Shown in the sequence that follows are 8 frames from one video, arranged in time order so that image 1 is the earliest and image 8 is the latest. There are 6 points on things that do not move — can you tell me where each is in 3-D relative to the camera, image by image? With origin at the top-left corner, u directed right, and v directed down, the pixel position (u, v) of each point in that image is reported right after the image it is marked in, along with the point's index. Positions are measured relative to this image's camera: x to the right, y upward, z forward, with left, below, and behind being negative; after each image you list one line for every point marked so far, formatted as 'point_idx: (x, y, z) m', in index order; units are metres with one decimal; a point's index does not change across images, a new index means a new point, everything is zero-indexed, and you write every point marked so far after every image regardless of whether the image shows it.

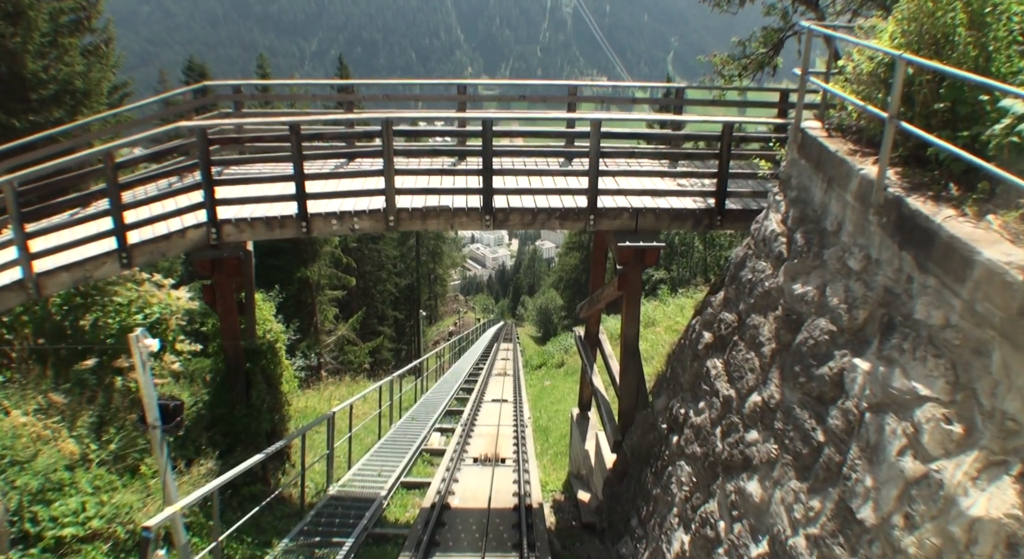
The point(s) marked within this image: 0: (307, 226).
0: (-2.0, +0.5, +6.2) m
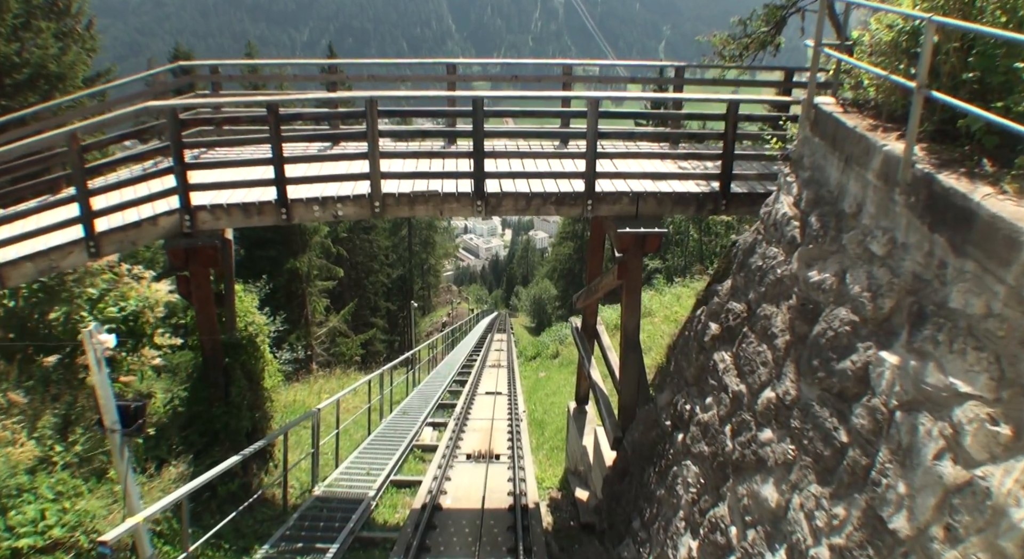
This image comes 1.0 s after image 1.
0: (-2.1, +0.6, +5.8) m
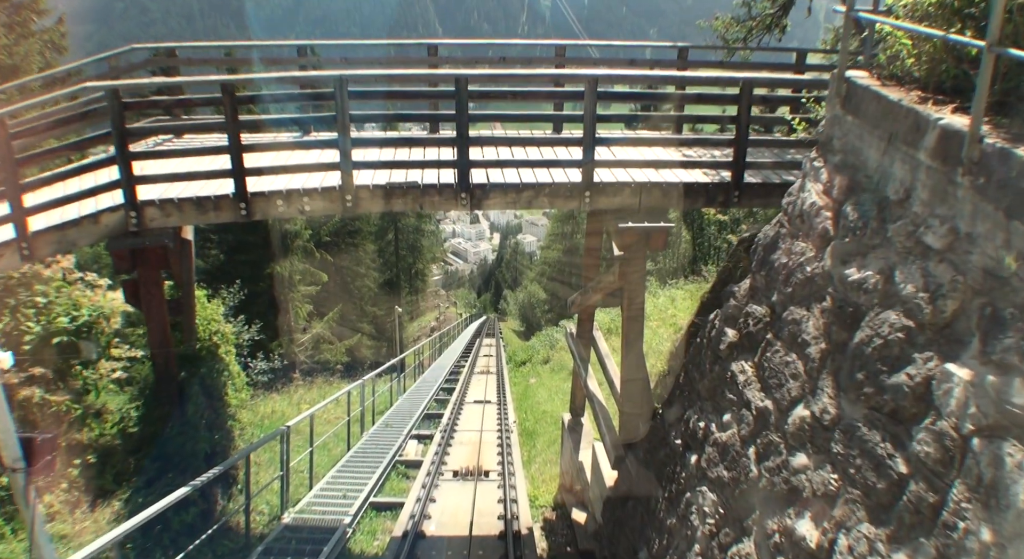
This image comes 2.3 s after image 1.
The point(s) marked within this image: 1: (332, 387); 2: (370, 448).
0: (-2.2, +0.6, +5.1) m
1: (-4.2, -2.5, +14.5) m
2: (-2.1, -2.5, +9.1) m
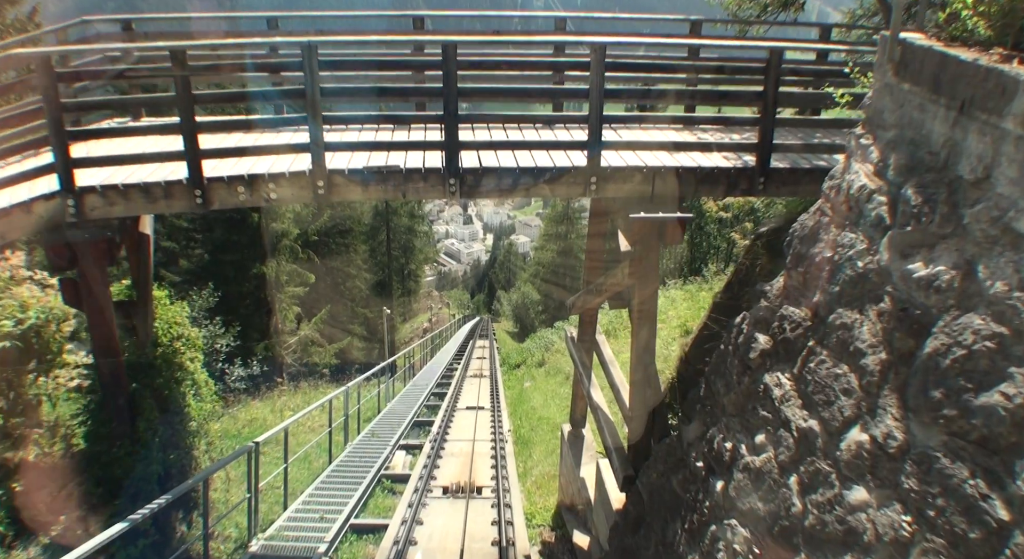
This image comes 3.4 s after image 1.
0: (-2.2, +0.6, +4.4) m
1: (-4.4, -2.5, +13.8) m
2: (-2.2, -2.5, +8.4) m
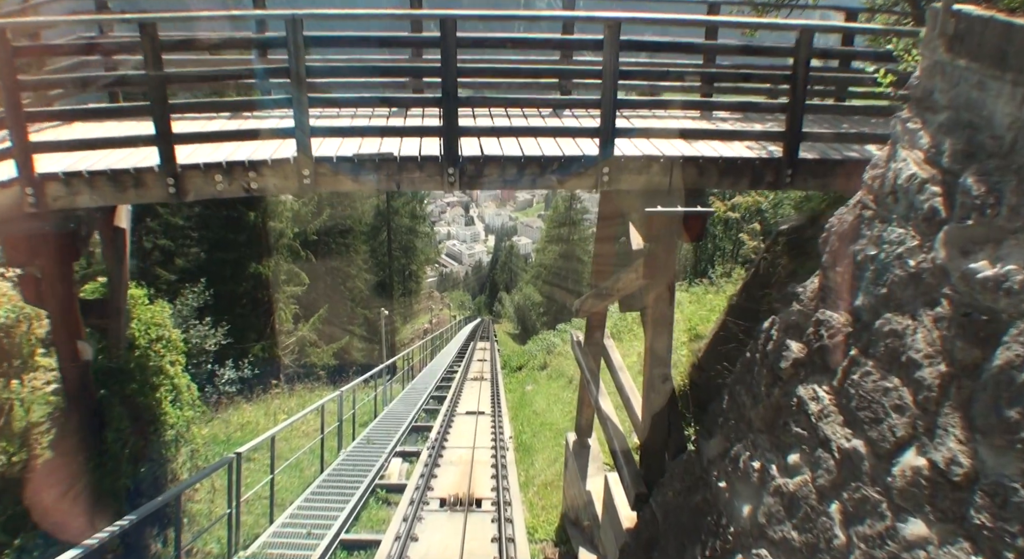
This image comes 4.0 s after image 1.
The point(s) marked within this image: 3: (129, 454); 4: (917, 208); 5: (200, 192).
0: (-2.2, +0.6, +4.0) m
1: (-4.3, -2.5, +13.4) m
2: (-2.2, -2.5, +8.0) m
3: (-4.3, -2.0, +6.8) m
4: (+2.0, +0.4, +3.1) m
5: (-2.1, +0.6, +4.1) m
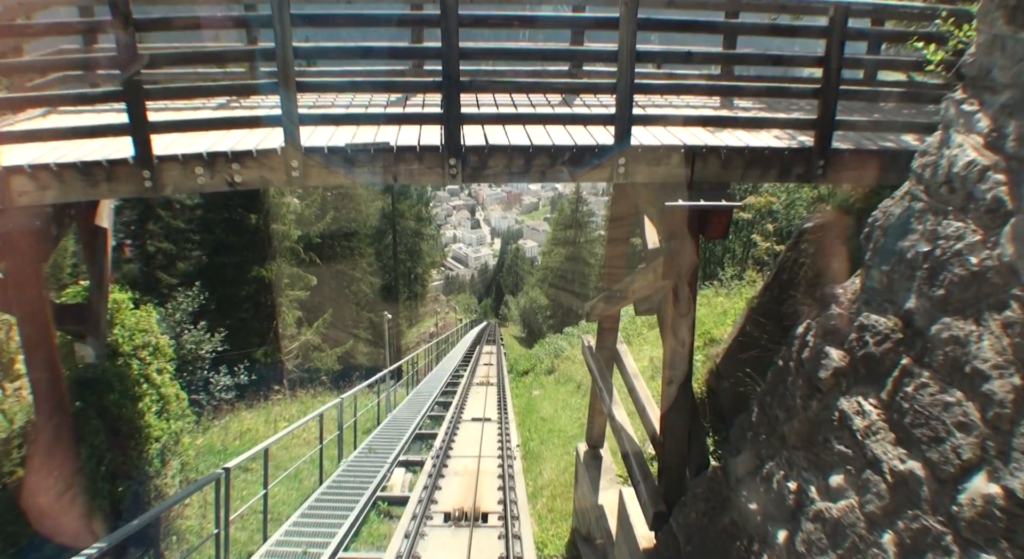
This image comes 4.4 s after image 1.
0: (-2.2, +0.6, +3.7) m
1: (-4.2, -2.6, +13.1) m
2: (-2.1, -2.5, +7.7) m
3: (-4.2, -2.0, +6.5) m
4: (+2.1, +0.4, +2.7) m
5: (-2.0, +0.6, +3.8) m
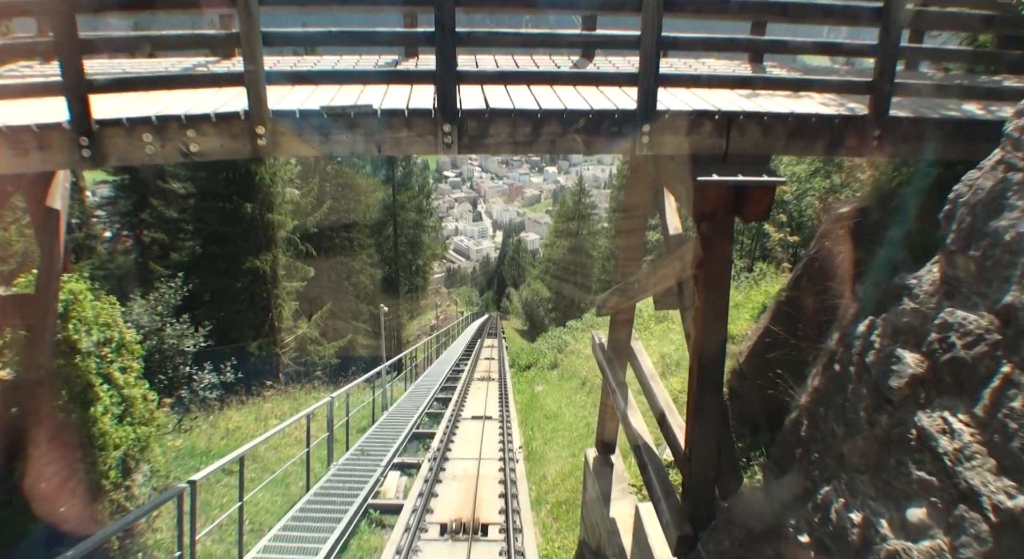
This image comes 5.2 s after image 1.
0: (-2.1, +0.7, +3.1) m
1: (-4.1, -2.4, +12.5) m
2: (-2.0, -2.4, +7.1) m
3: (-4.2, -1.9, +6.0) m
4: (+2.1, +0.4, +2.2) m
5: (-2.0, +0.6, +3.2) m
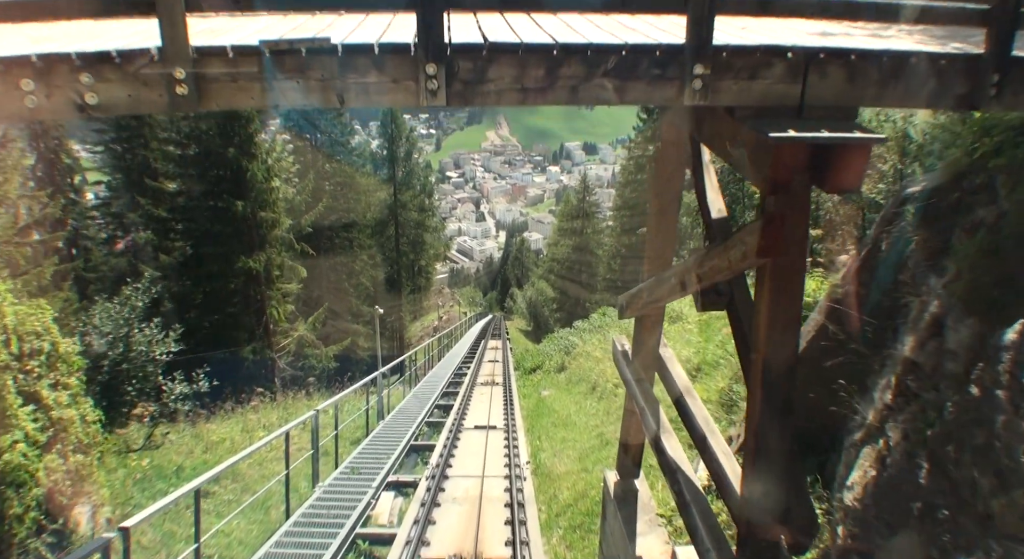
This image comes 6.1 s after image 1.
0: (-2.1, +0.7, +2.3) m
1: (-4.0, -2.4, +11.7) m
2: (-2.0, -2.4, +6.3) m
3: (-4.1, -1.9, +5.2) m
4: (+2.1, +0.4, +1.3) m
5: (-2.0, +0.6, +2.4) m
